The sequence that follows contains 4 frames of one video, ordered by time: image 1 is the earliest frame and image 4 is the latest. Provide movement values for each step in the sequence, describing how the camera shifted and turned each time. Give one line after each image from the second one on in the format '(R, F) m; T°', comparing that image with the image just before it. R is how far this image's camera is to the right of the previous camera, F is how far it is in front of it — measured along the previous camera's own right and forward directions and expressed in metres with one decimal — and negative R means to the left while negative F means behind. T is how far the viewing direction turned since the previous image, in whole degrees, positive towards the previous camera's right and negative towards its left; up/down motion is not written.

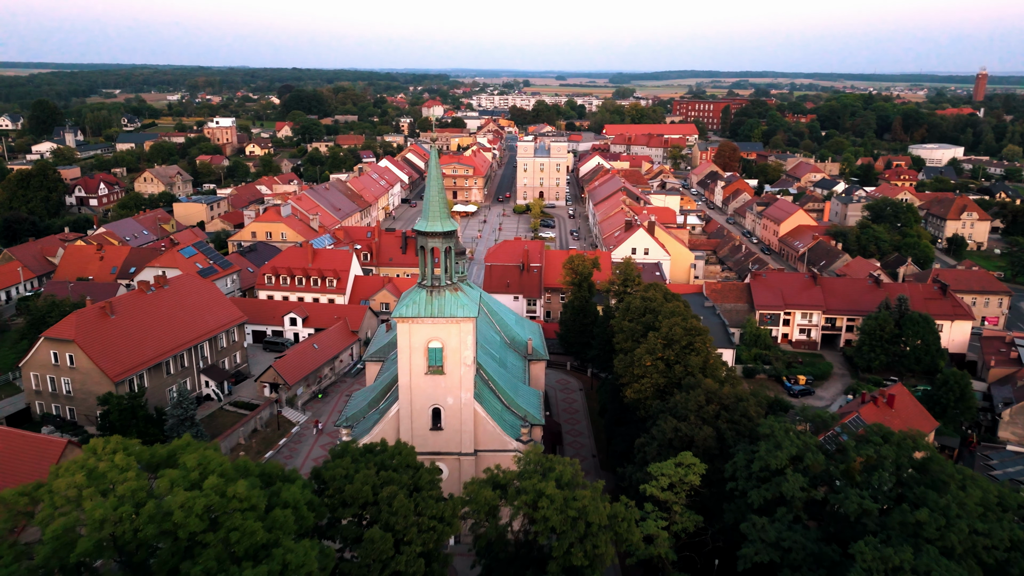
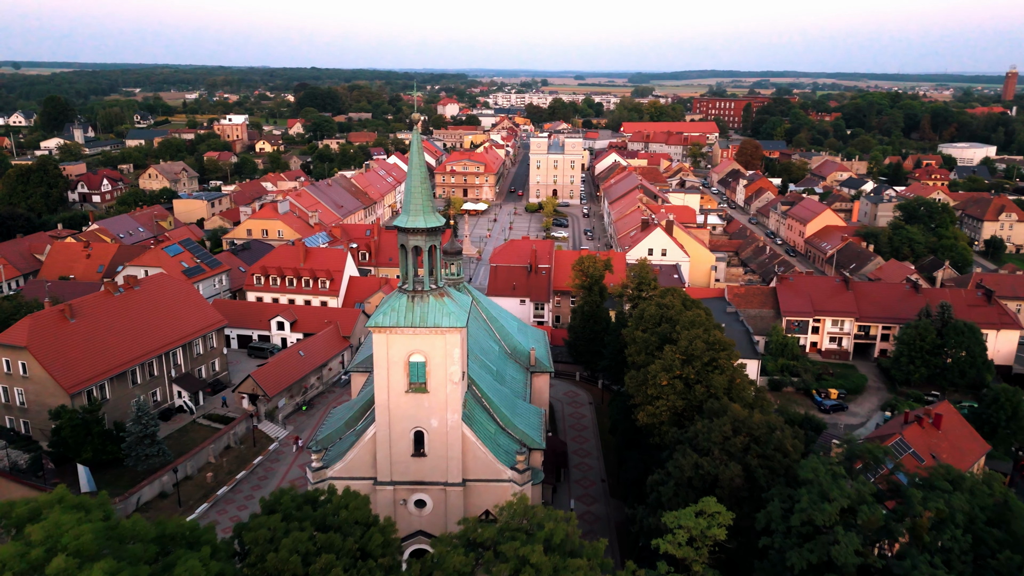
(+0.8, +3.8) m; -1°
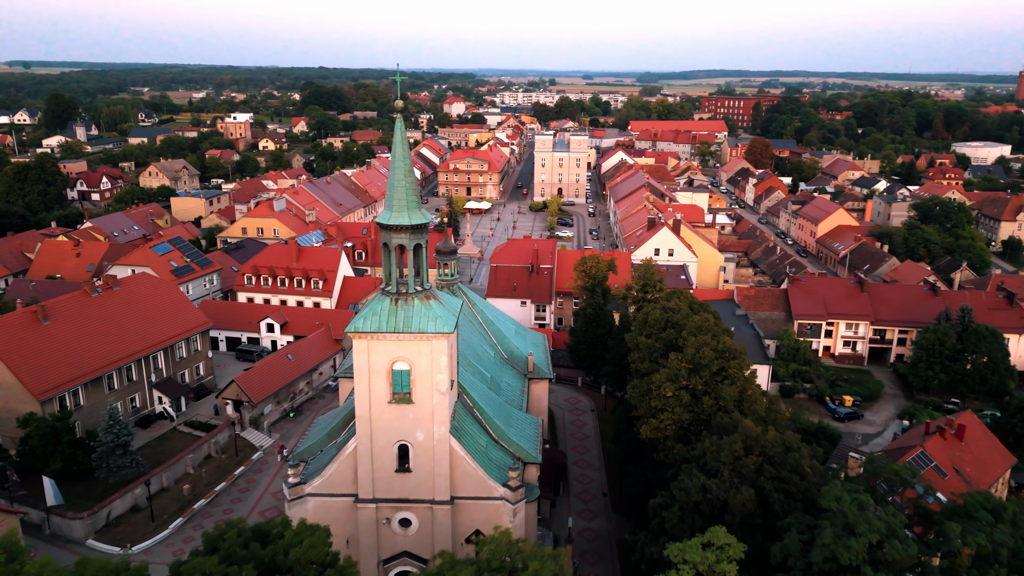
(+0.5, +1.9) m; -1°
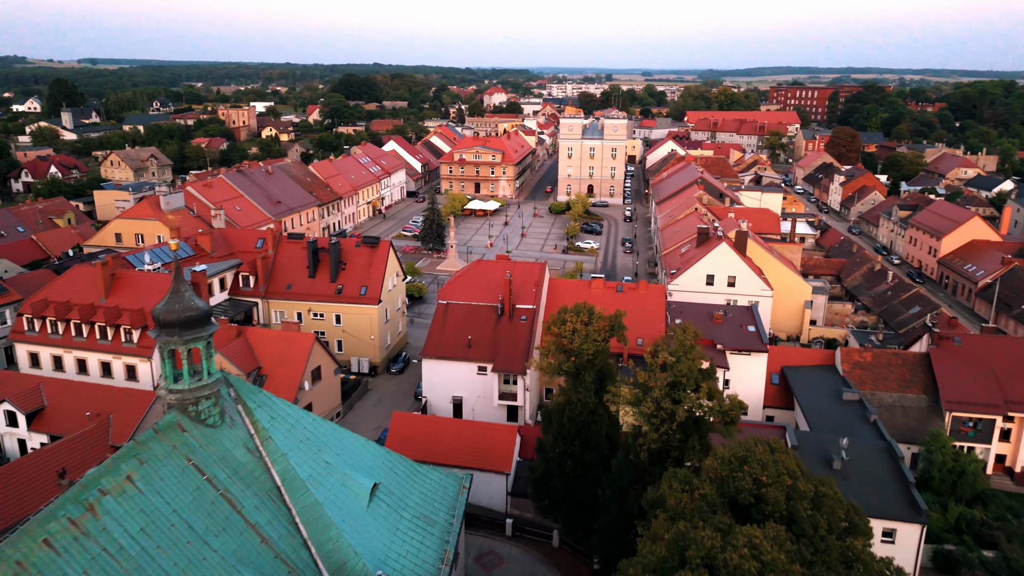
(+4.2, +19.6) m; -4°
